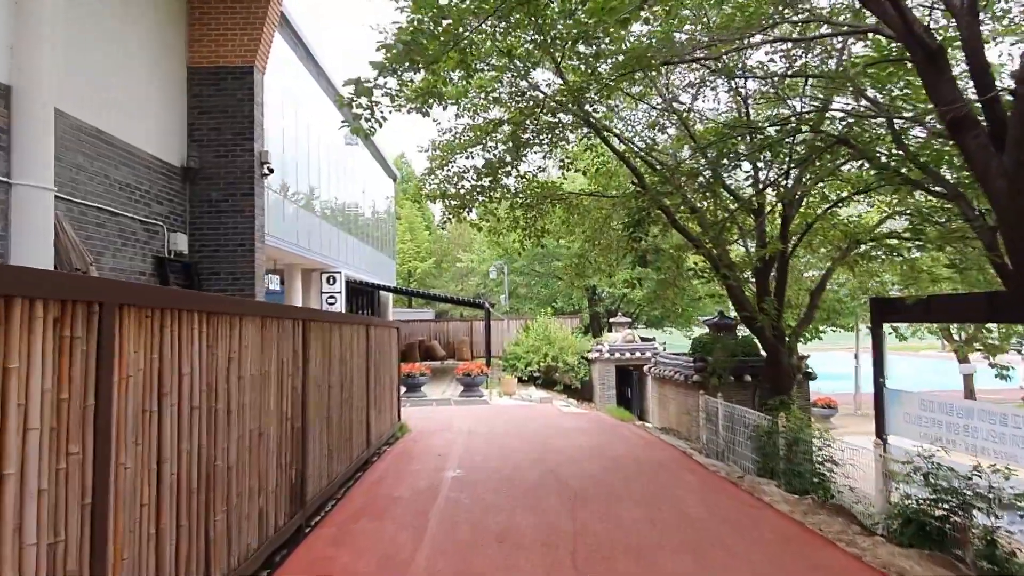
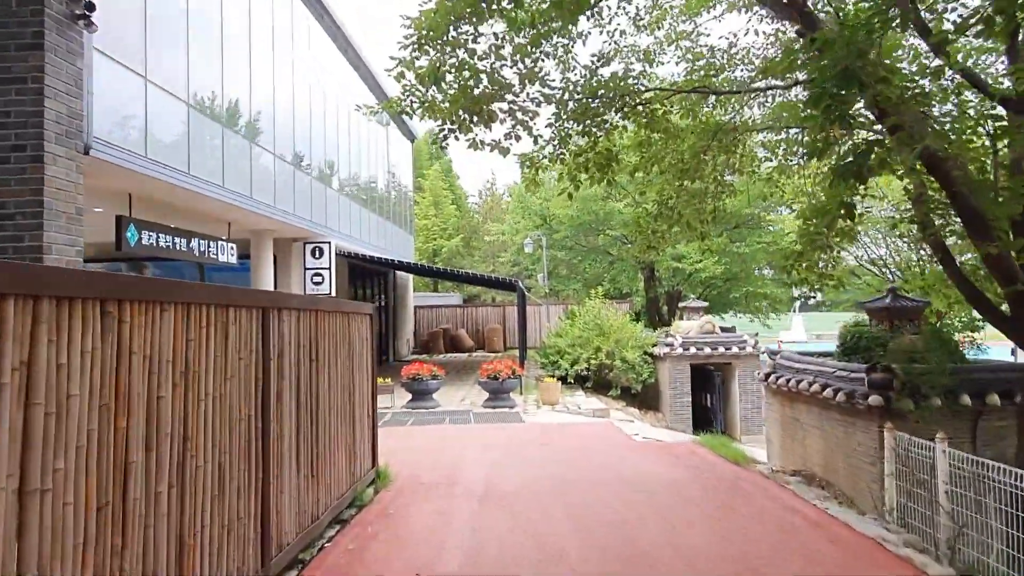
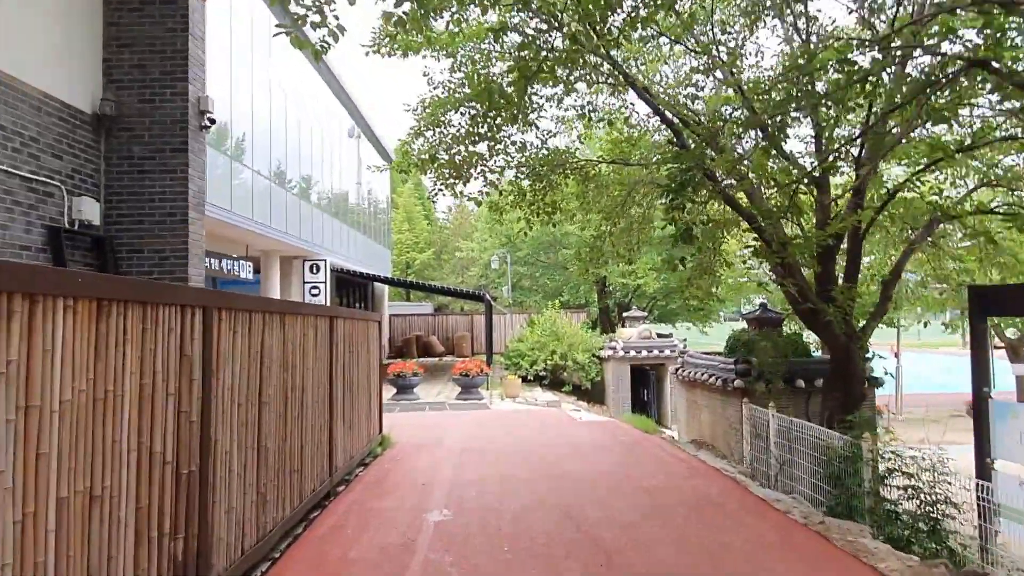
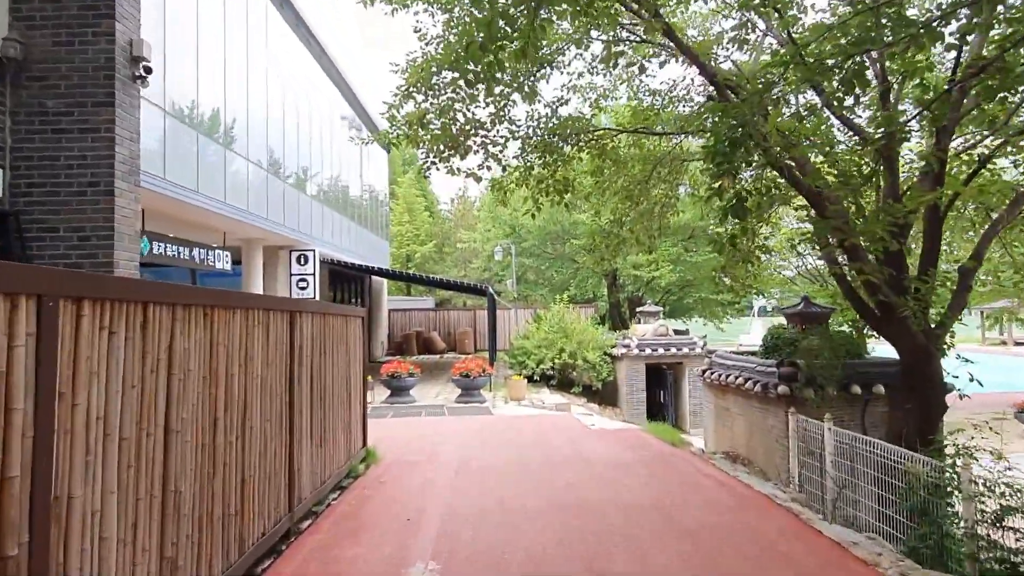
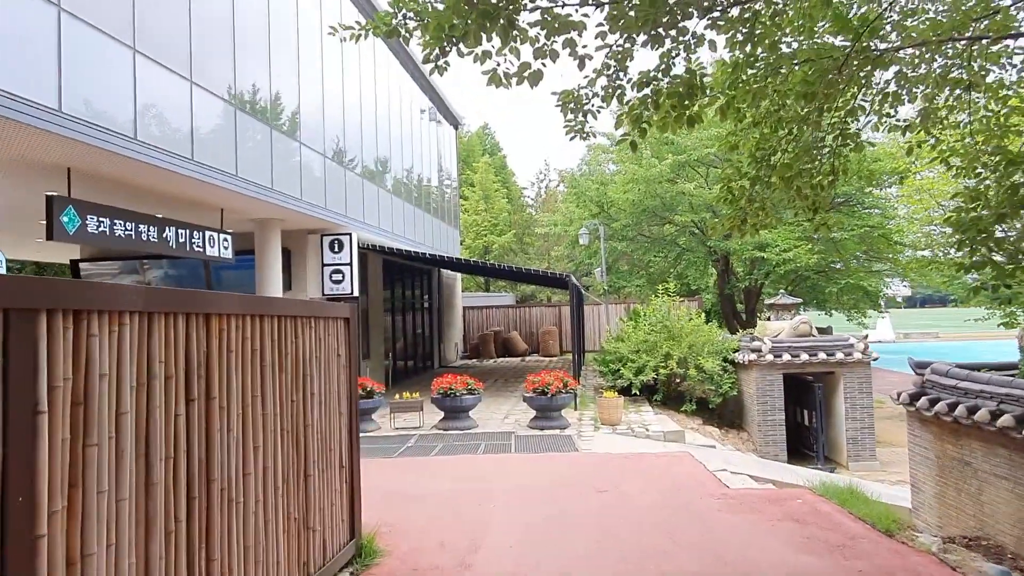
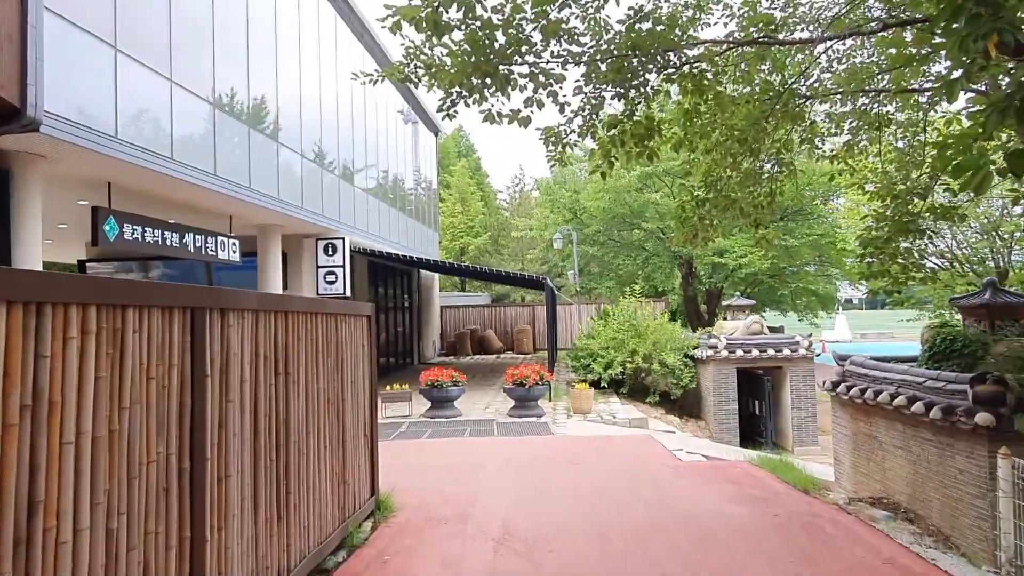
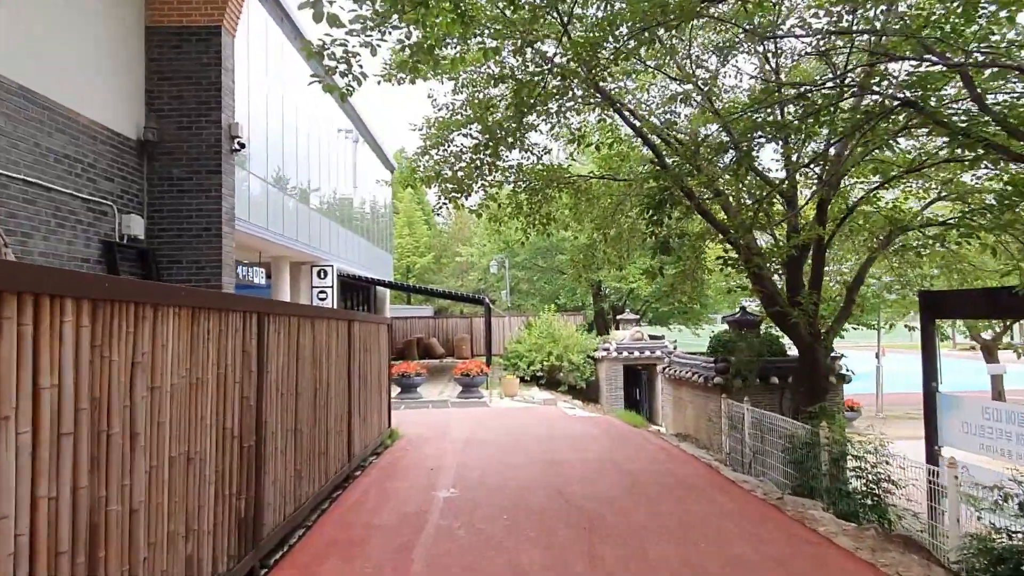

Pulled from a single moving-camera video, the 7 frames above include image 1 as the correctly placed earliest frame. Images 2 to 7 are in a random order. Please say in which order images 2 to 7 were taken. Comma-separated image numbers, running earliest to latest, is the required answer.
7, 3, 4, 2, 6, 5
